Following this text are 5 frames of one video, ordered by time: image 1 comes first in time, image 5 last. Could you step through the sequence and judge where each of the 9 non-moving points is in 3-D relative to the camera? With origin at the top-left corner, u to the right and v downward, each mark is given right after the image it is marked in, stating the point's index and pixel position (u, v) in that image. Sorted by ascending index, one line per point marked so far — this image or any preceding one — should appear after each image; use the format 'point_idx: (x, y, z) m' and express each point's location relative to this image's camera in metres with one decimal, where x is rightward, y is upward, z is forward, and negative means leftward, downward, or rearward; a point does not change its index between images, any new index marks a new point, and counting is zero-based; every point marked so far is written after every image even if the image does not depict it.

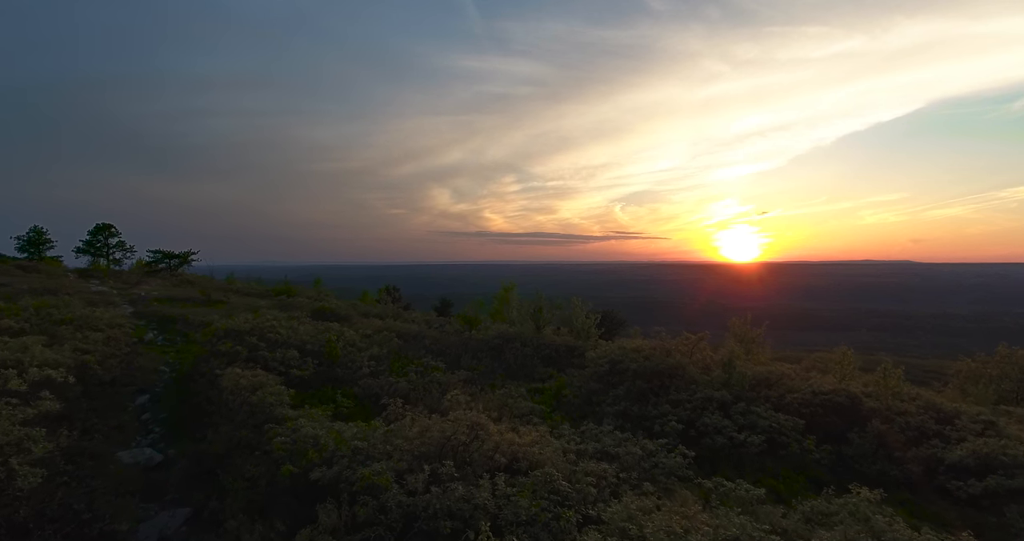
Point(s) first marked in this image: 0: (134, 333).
0: (-10.6, -1.8, +15.0) m
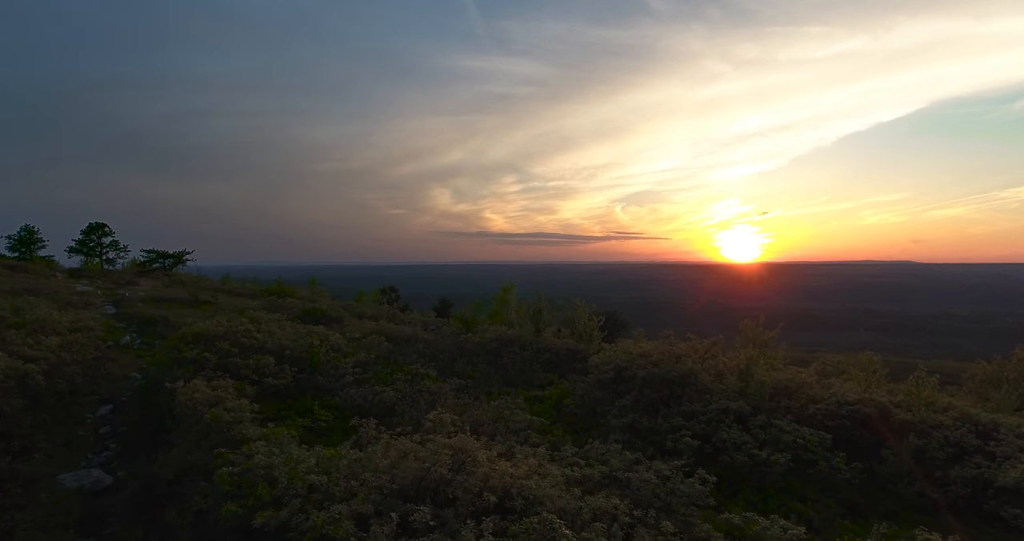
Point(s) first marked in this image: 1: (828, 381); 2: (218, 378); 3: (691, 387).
0: (-10.6, -1.7, +14.1) m
1: (+6.9, -2.4, +11.7) m
2: (-4.9, -1.8, +8.9) m
3: (+3.3, -2.2, +9.9) m
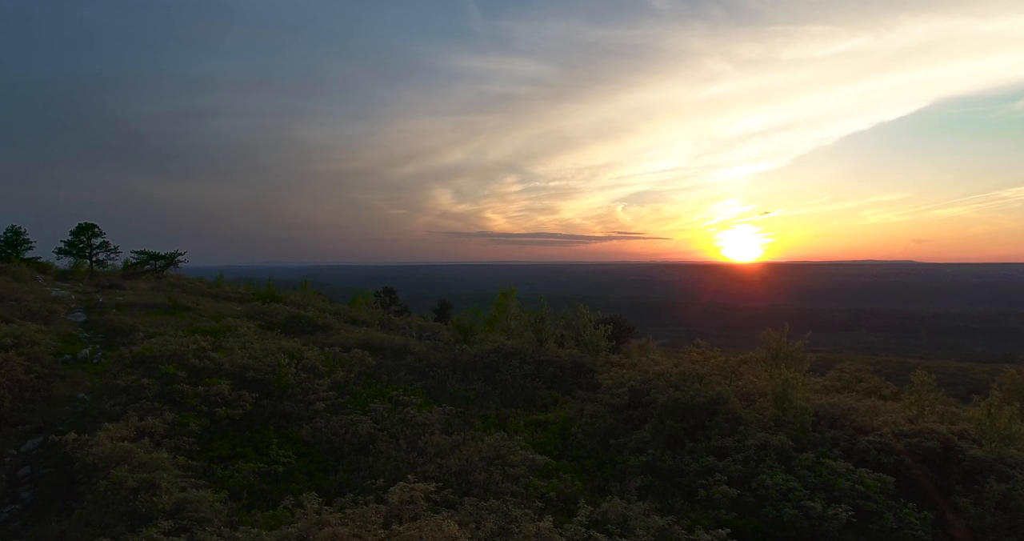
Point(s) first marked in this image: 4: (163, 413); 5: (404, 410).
0: (-10.6, -1.9, +12.7) m
1: (+6.9, -2.5, +10.2) m
2: (-4.9, -1.9, +7.4) m
3: (+3.3, -2.3, +8.5) m
4: (-4.8, -2.0, +7.4) m
5: (-1.7, -2.2, +8.6) m
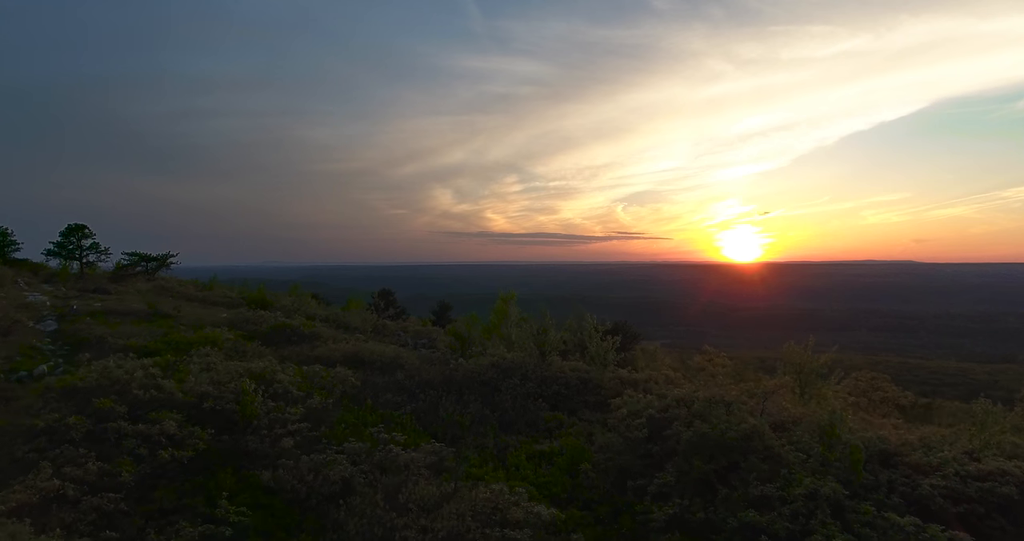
0: (-10.6, -2.1, +11.5) m
1: (+6.9, -2.7, +9.0) m
2: (-4.9, -2.1, +6.2) m
3: (+3.3, -2.5, +7.3) m
4: (-4.8, -2.2, +6.2) m
5: (-1.7, -2.4, +7.4) m
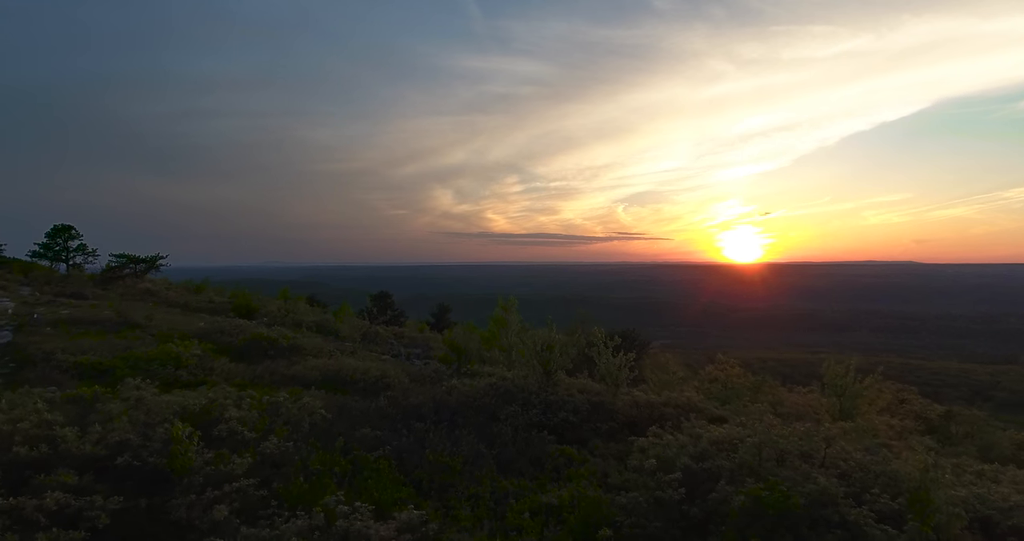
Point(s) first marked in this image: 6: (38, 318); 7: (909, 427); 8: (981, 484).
0: (-10.6, -2.3, +9.8) m
1: (+6.9, -2.9, +7.3) m
2: (-4.9, -2.3, +4.5) m
3: (+3.3, -2.7, +5.6) m
4: (-4.8, -2.3, +4.5) m
5: (-1.7, -2.6, +5.7) m
6: (-16.2, -1.7, +18.3) m
7: (+10.5, -4.0, +13.9) m
8: (+6.2, -2.8, +7.0) m
